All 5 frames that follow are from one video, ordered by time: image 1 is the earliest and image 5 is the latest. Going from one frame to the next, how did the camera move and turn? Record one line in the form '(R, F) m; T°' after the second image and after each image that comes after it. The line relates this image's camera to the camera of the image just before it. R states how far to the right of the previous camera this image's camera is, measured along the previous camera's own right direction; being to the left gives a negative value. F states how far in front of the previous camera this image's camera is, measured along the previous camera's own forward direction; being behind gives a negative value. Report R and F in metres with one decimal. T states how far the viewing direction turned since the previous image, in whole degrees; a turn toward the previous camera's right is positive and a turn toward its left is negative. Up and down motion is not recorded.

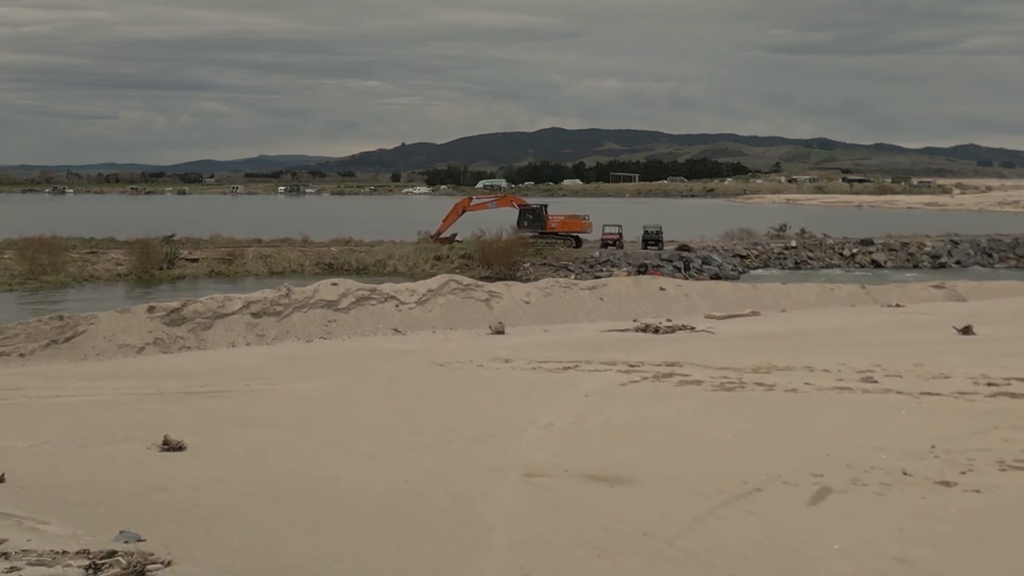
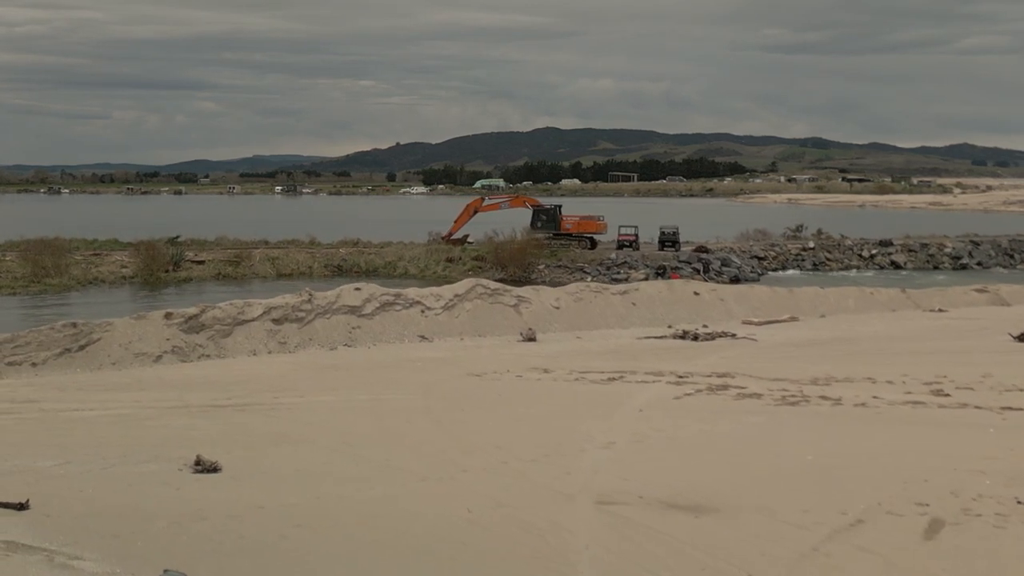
(-0.4, +0.6) m; 0°
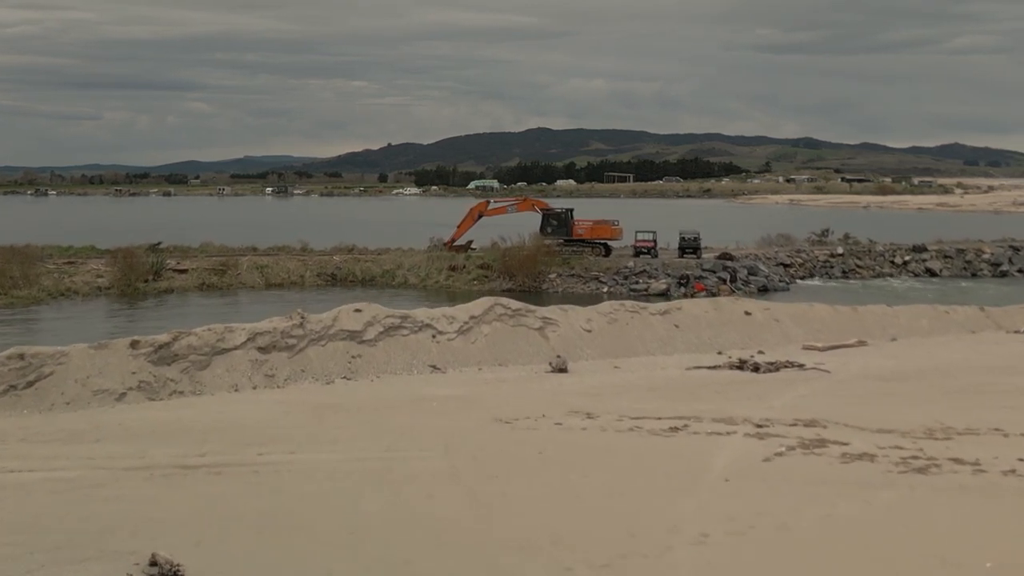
(-0.3, +2.1) m; 0°
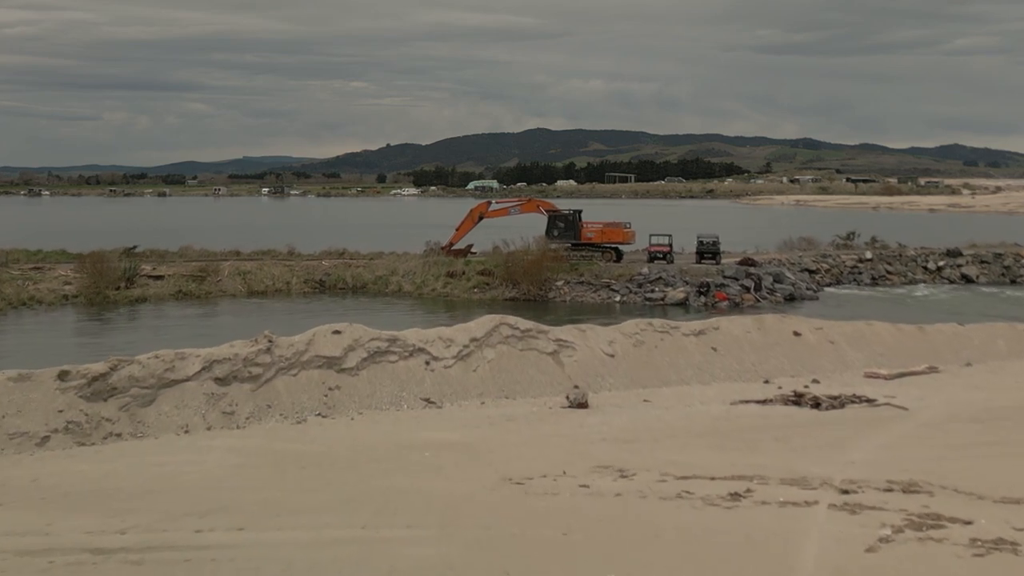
(-0.1, +2.0) m; 0°
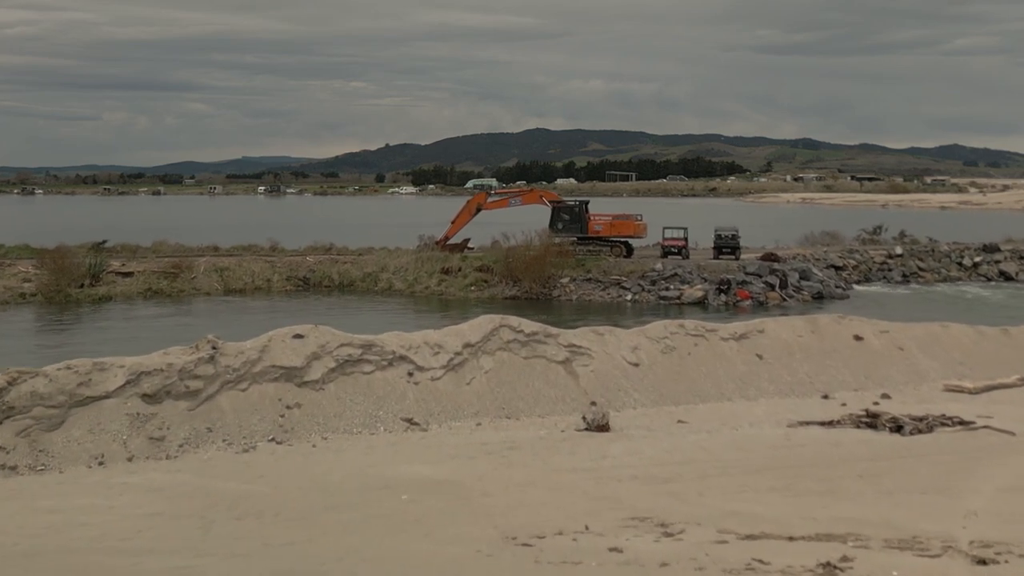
(0.0, +2.0) m; 0°
